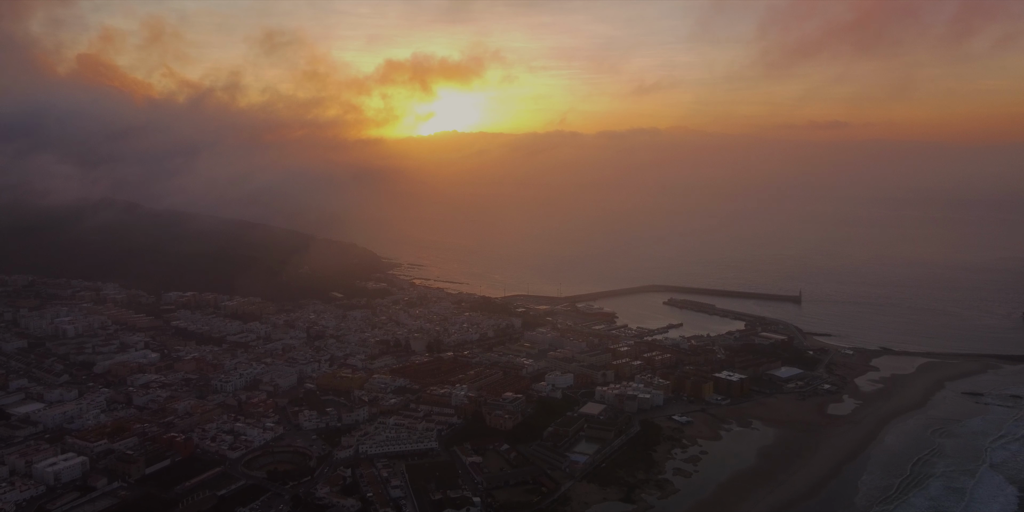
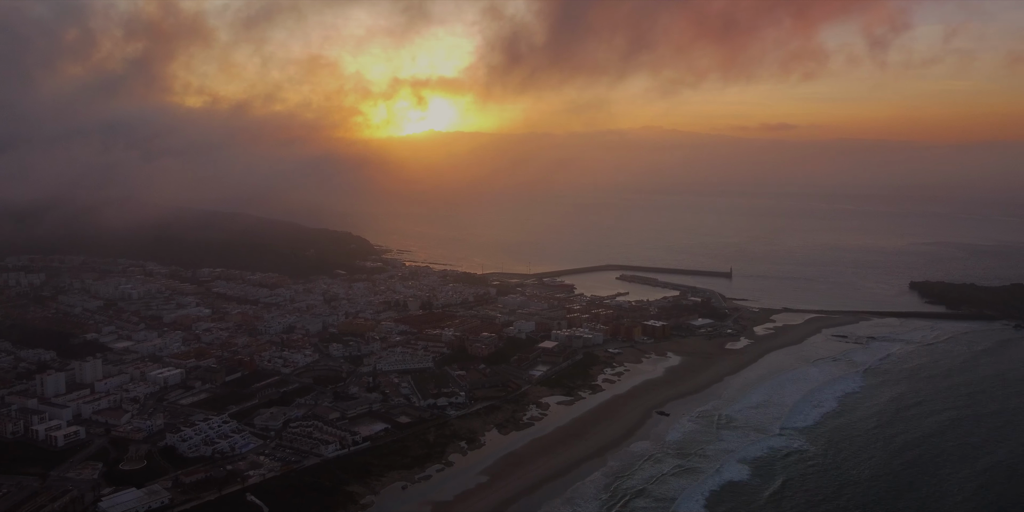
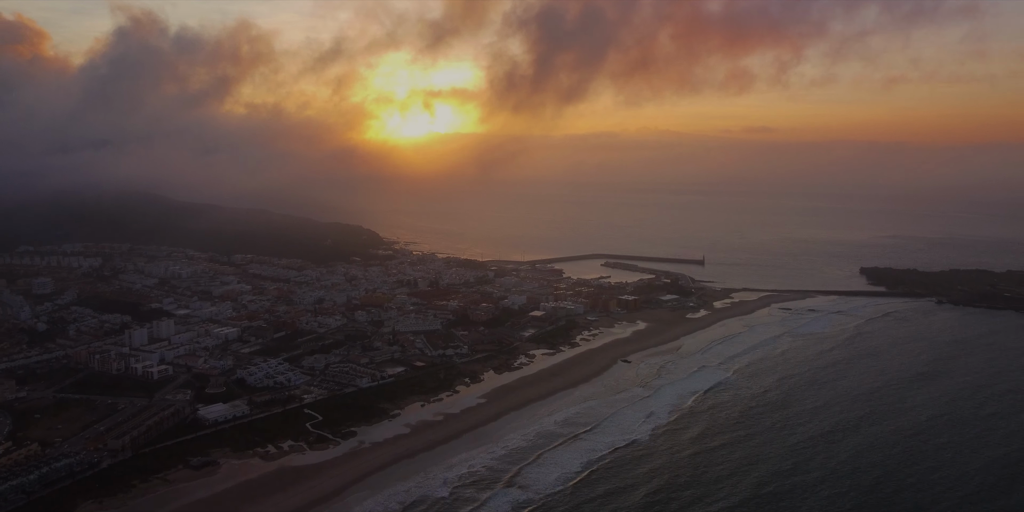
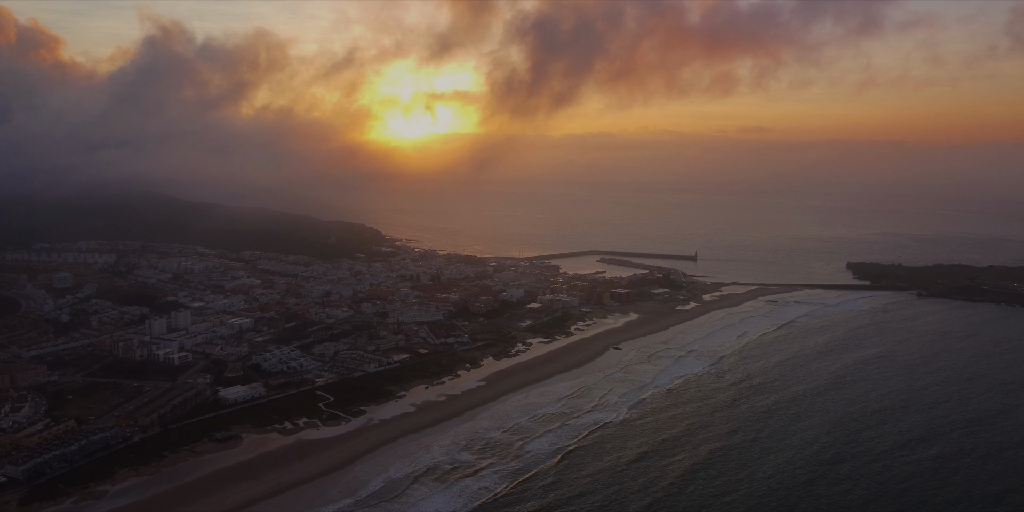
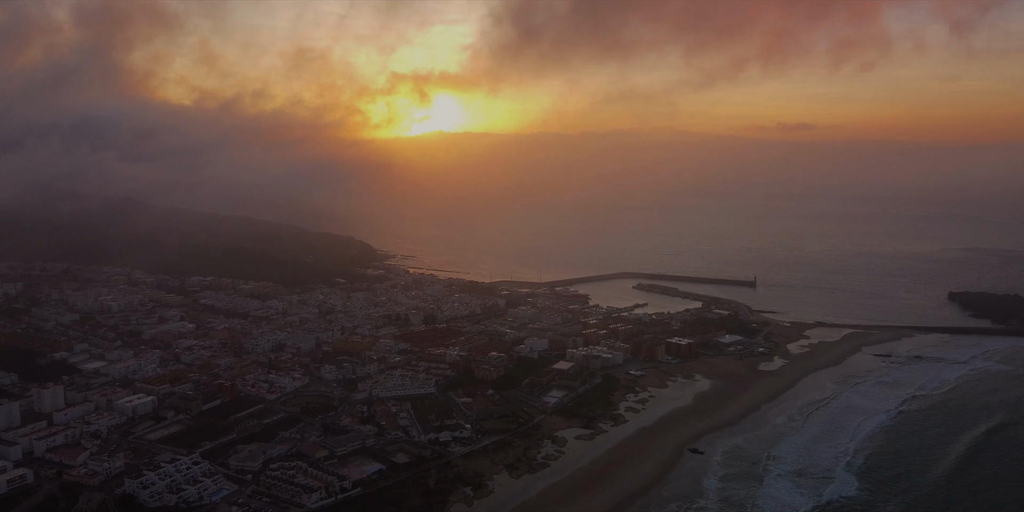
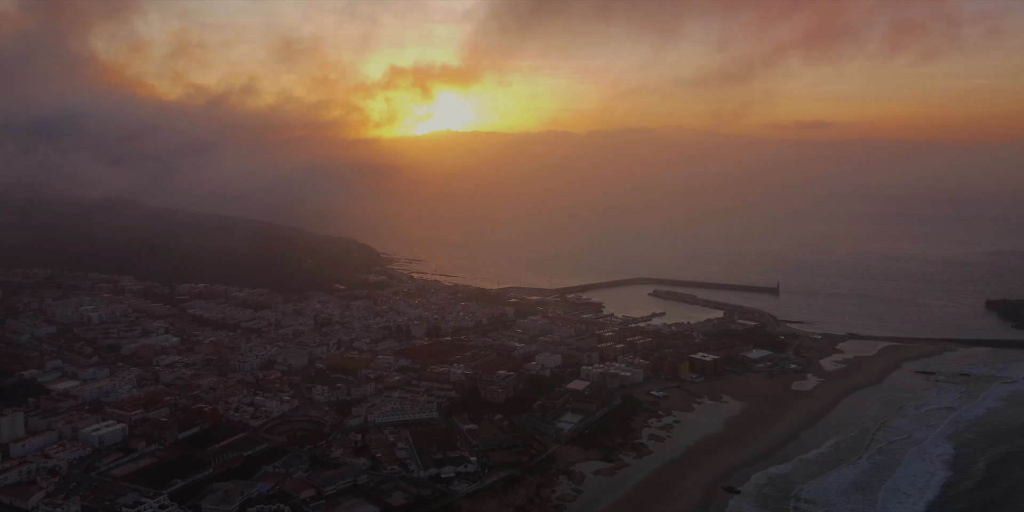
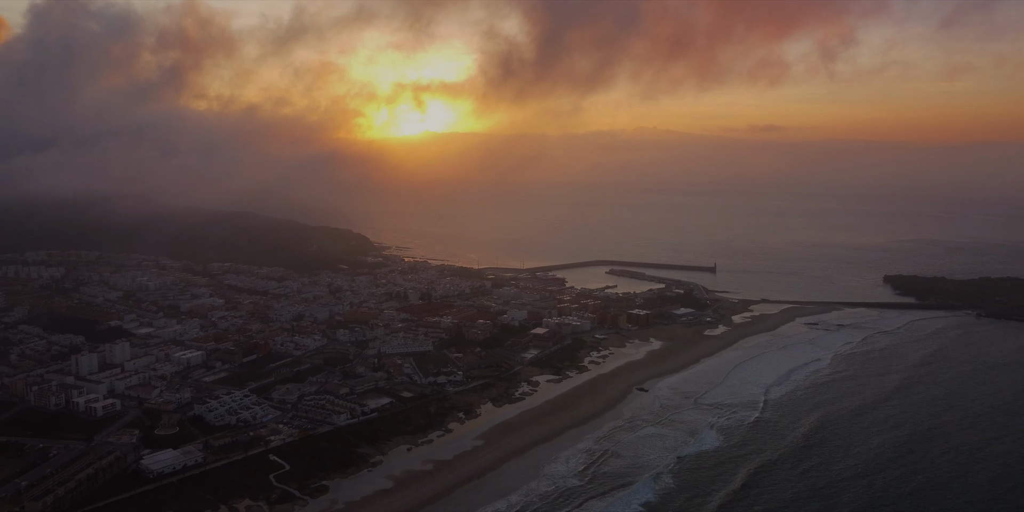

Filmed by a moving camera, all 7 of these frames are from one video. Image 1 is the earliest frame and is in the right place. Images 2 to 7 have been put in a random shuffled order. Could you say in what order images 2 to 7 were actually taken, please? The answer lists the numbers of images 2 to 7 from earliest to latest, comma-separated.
6, 5, 2, 7, 3, 4
